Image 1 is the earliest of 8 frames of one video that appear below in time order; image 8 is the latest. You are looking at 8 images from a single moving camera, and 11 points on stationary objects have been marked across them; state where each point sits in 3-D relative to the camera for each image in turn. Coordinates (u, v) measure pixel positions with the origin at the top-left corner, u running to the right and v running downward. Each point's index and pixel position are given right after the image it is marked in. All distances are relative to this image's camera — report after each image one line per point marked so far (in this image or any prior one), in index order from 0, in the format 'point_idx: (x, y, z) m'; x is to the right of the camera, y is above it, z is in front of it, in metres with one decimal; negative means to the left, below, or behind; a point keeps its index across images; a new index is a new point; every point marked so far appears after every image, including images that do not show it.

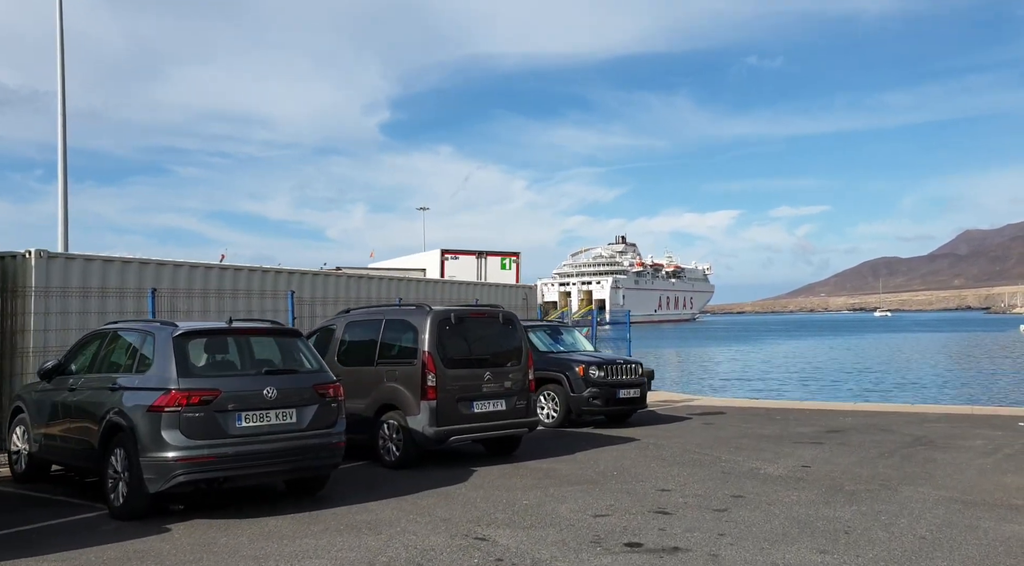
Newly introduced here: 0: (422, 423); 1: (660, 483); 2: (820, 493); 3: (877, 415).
0: (-1.0, -1.5, +8.0) m
1: (+1.5, -2.0, +7.6) m
2: (+3.0, -2.0, +7.3) m
3: (+6.5, -2.3, +13.4) m
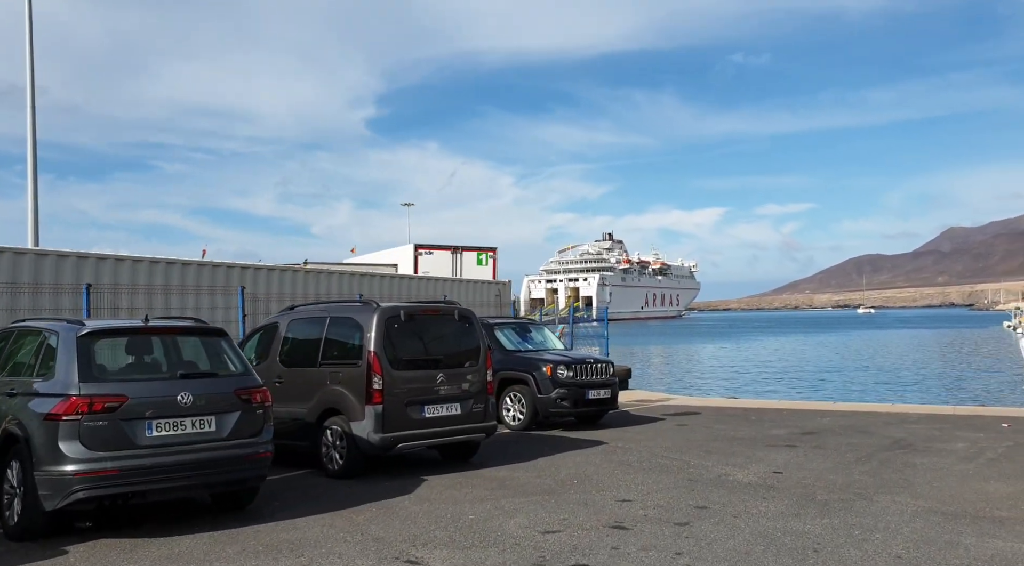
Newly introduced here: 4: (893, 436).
0: (-1.4, -1.4, +7.4) m
1: (+1.0, -2.0, +7.1) m
2: (+2.5, -2.0, +6.8) m
3: (+5.9, -2.3, +13.0) m
4: (+5.3, -2.1, +10.5) m
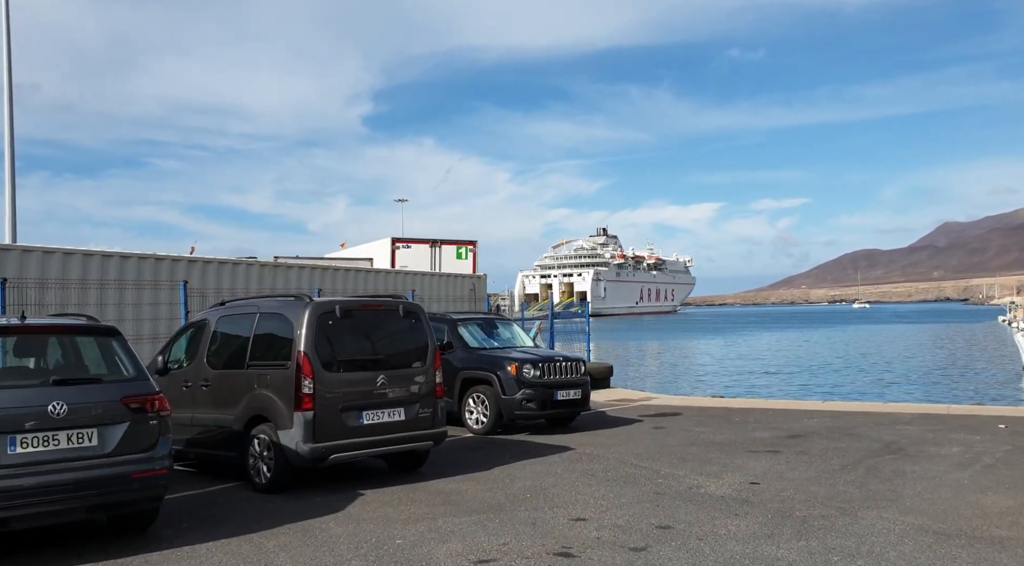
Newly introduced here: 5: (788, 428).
0: (-1.9, -1.4, +6.7) m
1: (+0.5, -1.9, +6.3) m
2: (+2.0, -1.9, +6.0) m
3: (+5.4, -2.2, +12.3) m
4: (+4.8, -2.0, +9.8) m
5: (+4.0, -2.1, +10.8) m
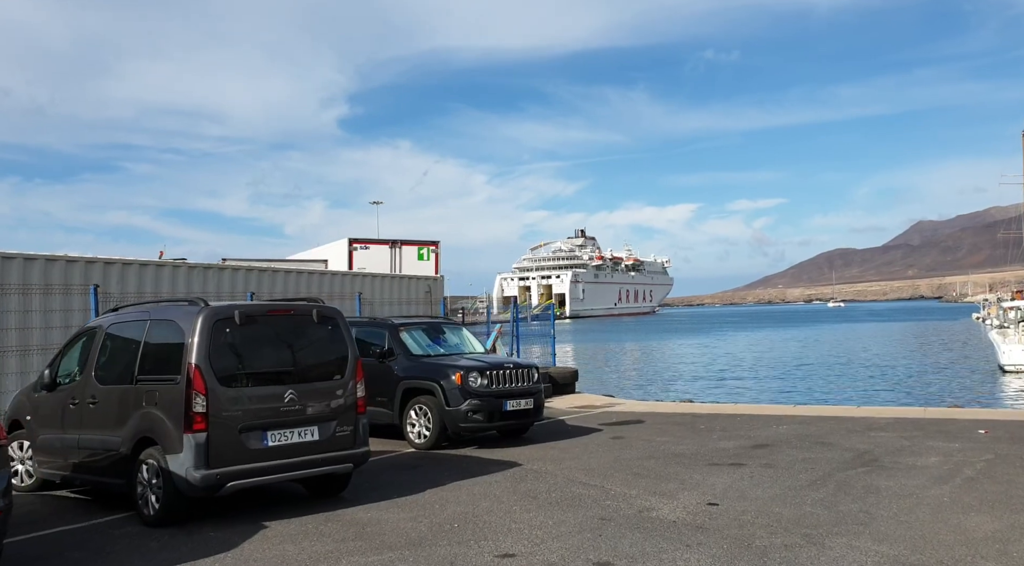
0: (-2.5, -1.4, +5.8) m
1: (0.0, -1.9, +5.5) m
2: (+1.4, -1.9, +5.3) m
3: (+4.7, -2.1, +11.6) m
4: (+4.1, -2.0, +9.1) m
5: (+3.3, -2.1, +10.1) m
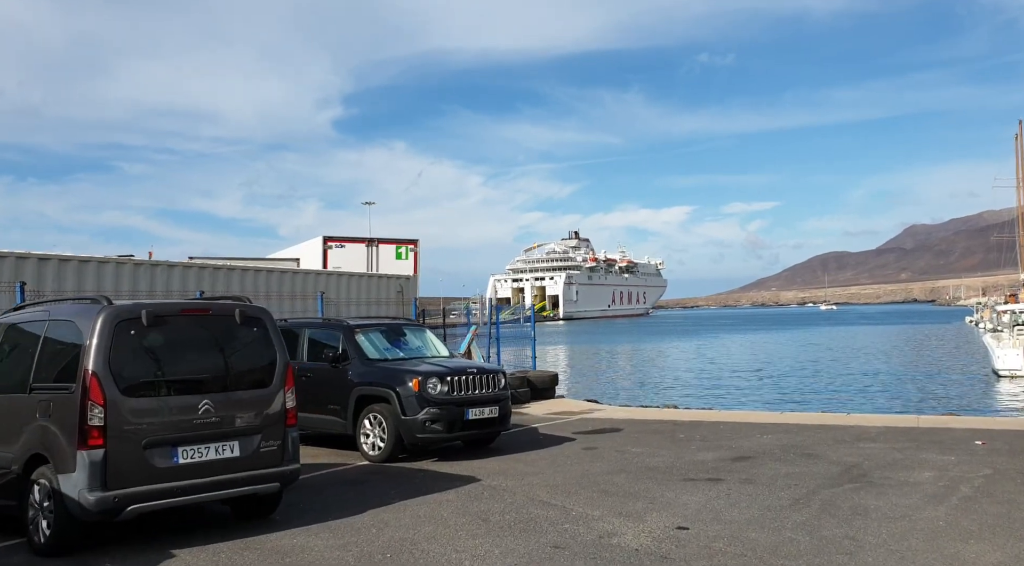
0: (-2.9, -1.4, +5.1) m
1: (-0.5, -1.9, +4.8) m
2: (+1.0, -1.9, +4.6) m
3: (+4.2, -2.1, +10.9) m
4: (+3.7, -2.0, +8.4) m
5: (+2.8, -2.1, +9.5) m
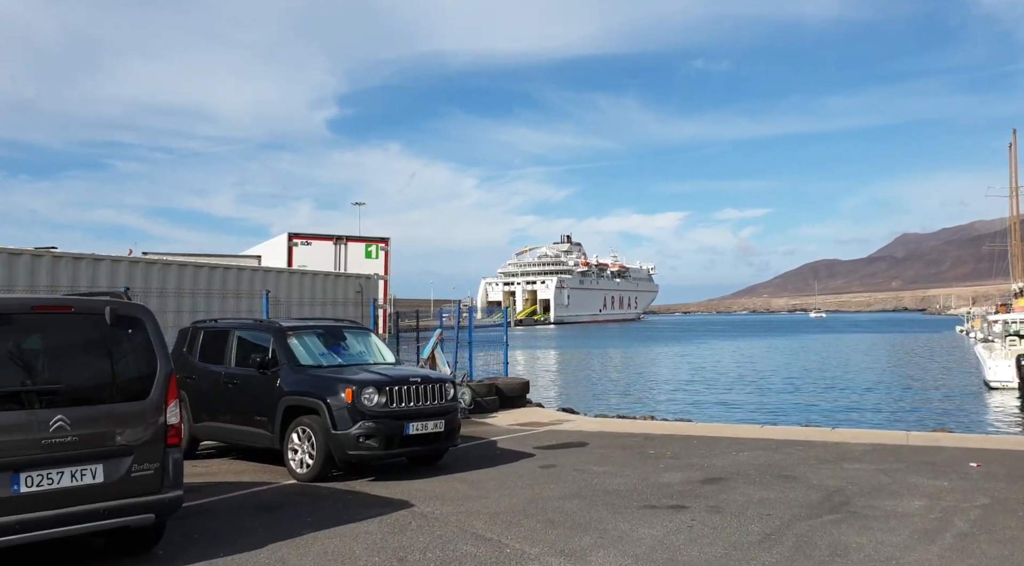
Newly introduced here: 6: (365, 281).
0: (-3.4, -1.3, +4.2) m
1: (-1.0, -1.8, +3.9) m
2: (+0.5, -1.9, +3.7) m
3: (+3.6, -2.2, +10.0) m
4: (+3.1, -2.0, +7.5) m
5: (+2.2, -2.1, +8.6) m
6: (-2.9, 0.0, +14.6) m
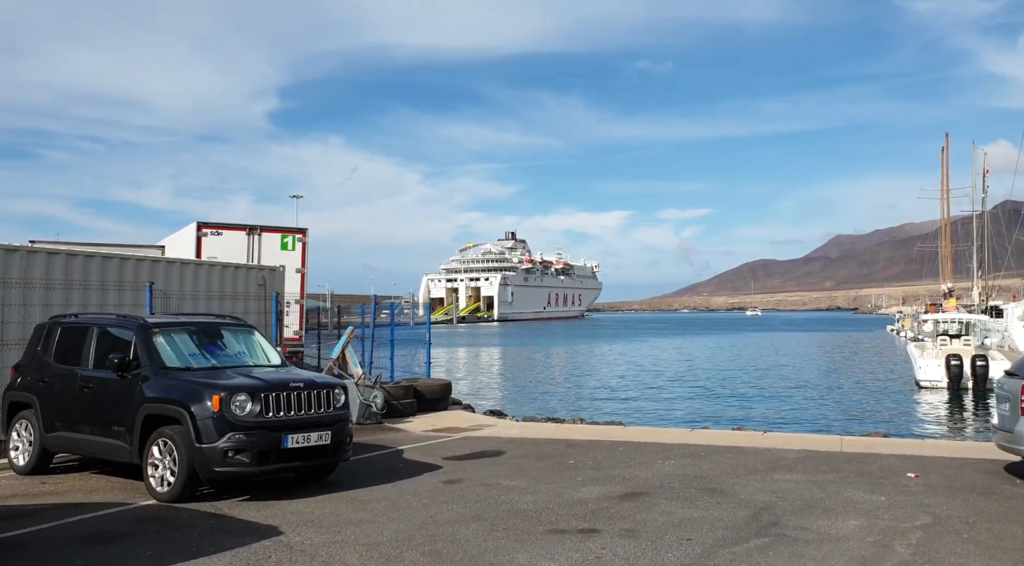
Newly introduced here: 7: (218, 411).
0: (-4.1, -1.2, +3.0) m
1: (-1.7, -1.8, +2.9) m
2: (-0.2, -1.8, +2.8) m
3: (+2.5, -2.1, +9.4) m
4: (+2.2, -2.0, +6.8) m
5: (+1.2, -2.0, +7.8) m
6: (-4.3, +0.2, +13.4) m
7: (-2.6, -1.1, +6.6) m
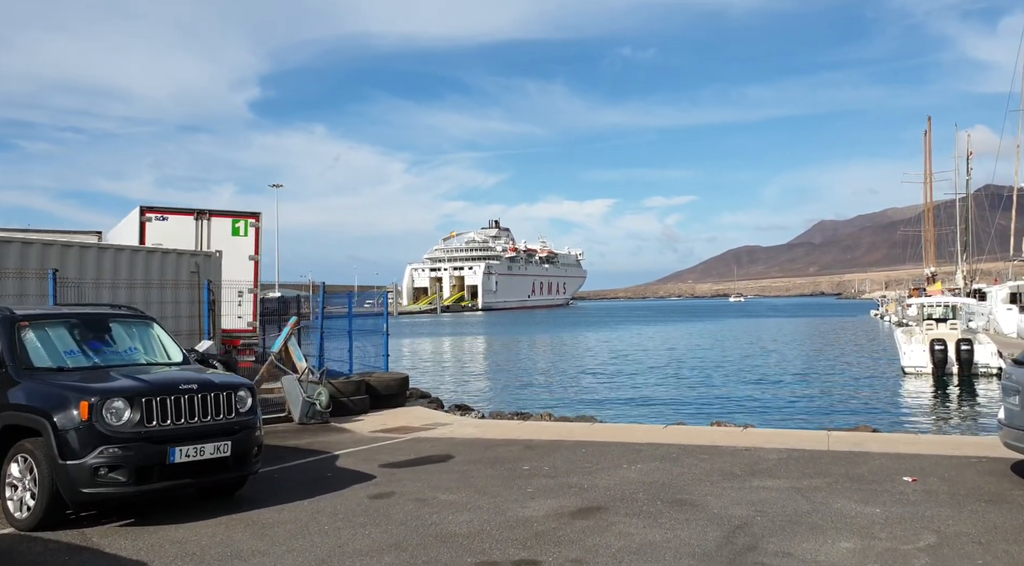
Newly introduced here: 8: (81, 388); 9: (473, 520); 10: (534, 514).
0: (-4.6, -1.2, +1.8) m
1: (-2.1, -1.7, +1.8) m
2: (-0.6, -1.7, +1.7) m
3: (+1.9, -1.9, +8.3) m
4: (+1.7, -1.8, +5.8) m
5: (+0.7, -1.9, +6.8) m
6: (-5.0, +0.4, +12.3) m
7: (-3.1, -1.0, +5.5) m
8: (-3.2, -0.8, +5.7) m
9: (-0.3, -1.8, +5.9) m
10: (+0.2, -1.8, +6.1) m
